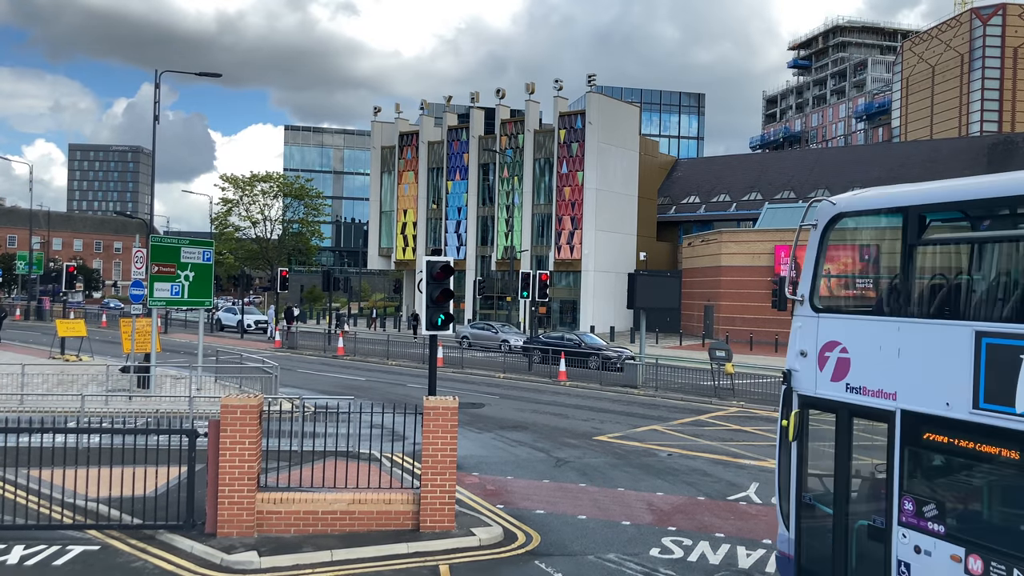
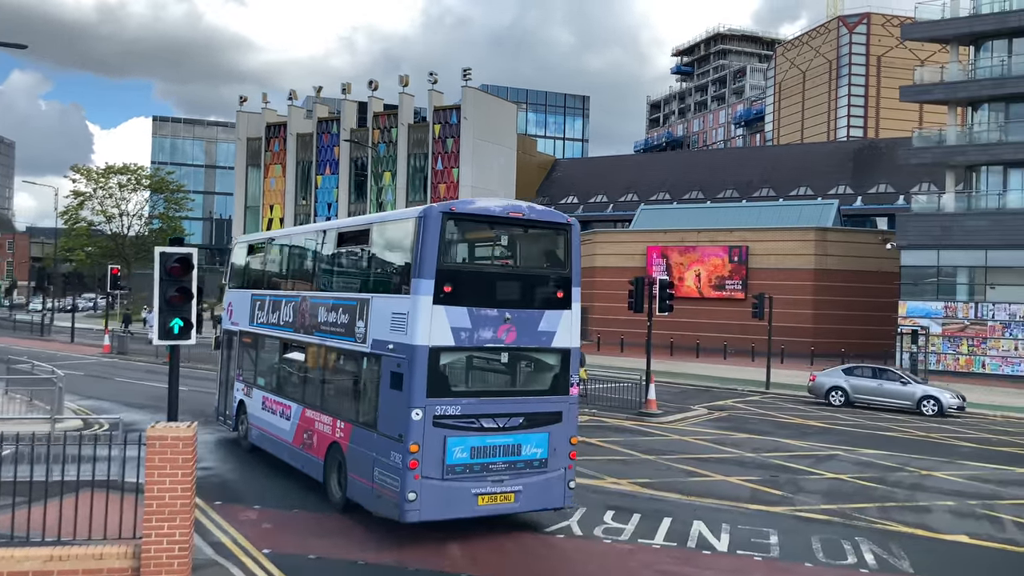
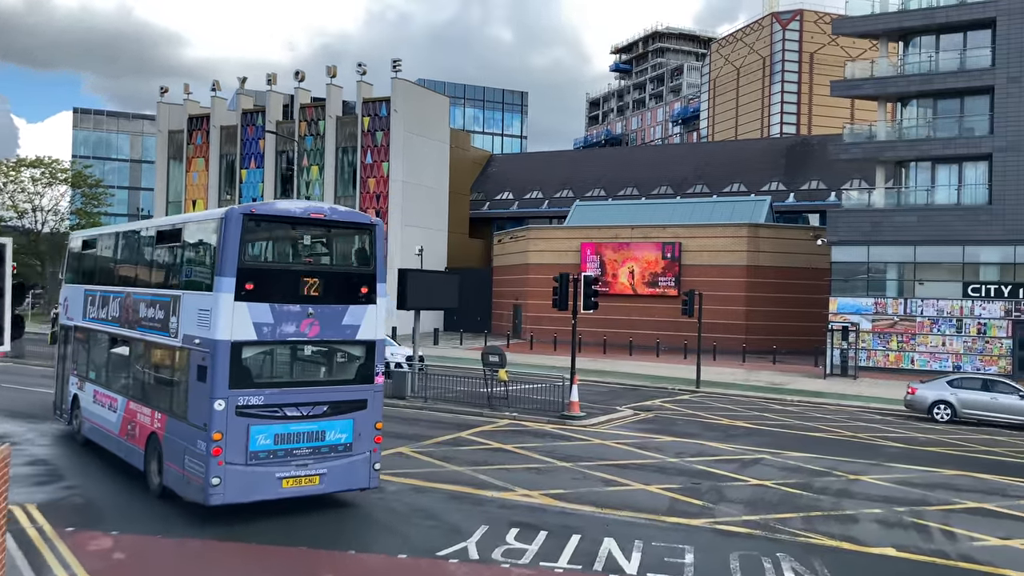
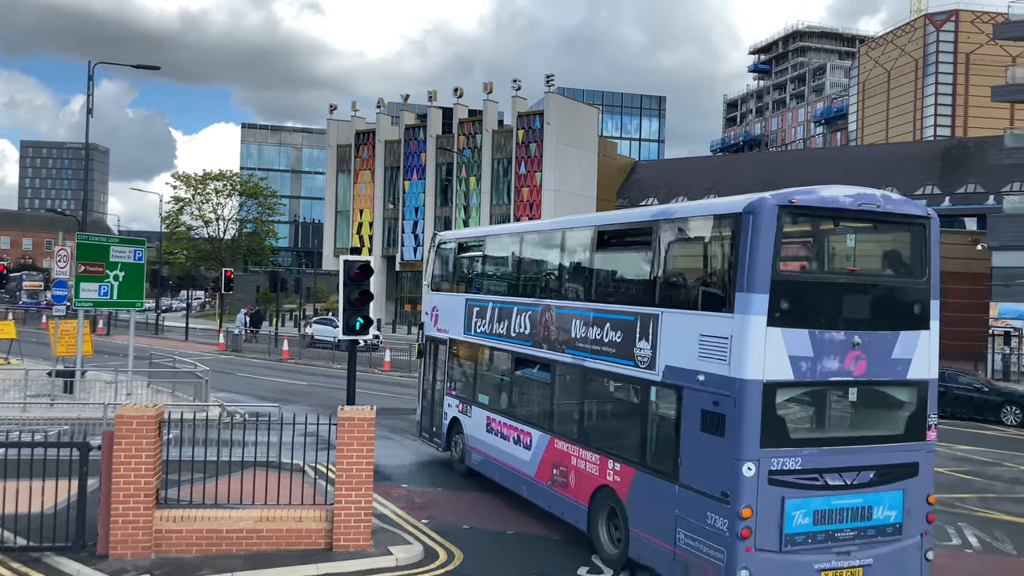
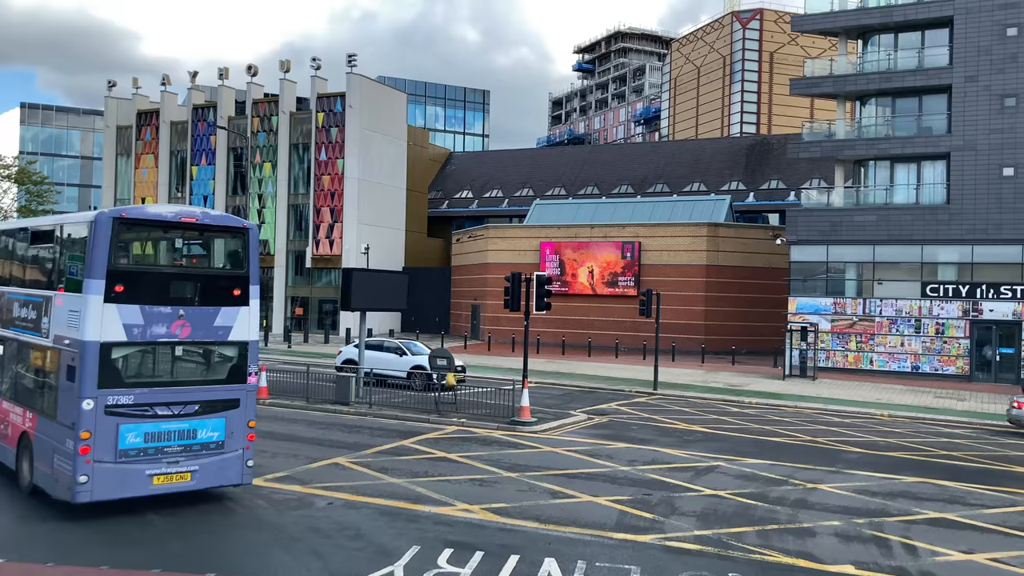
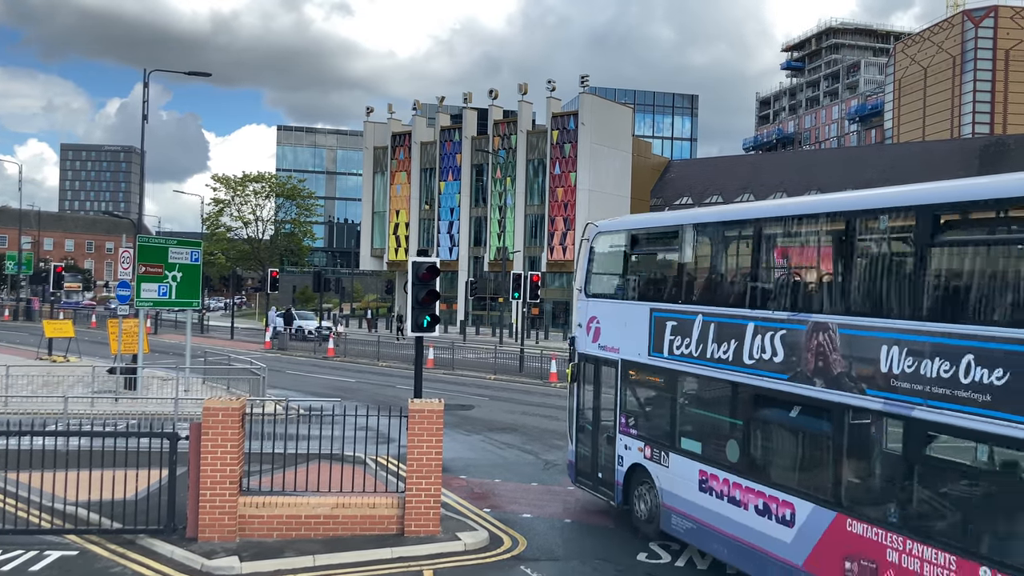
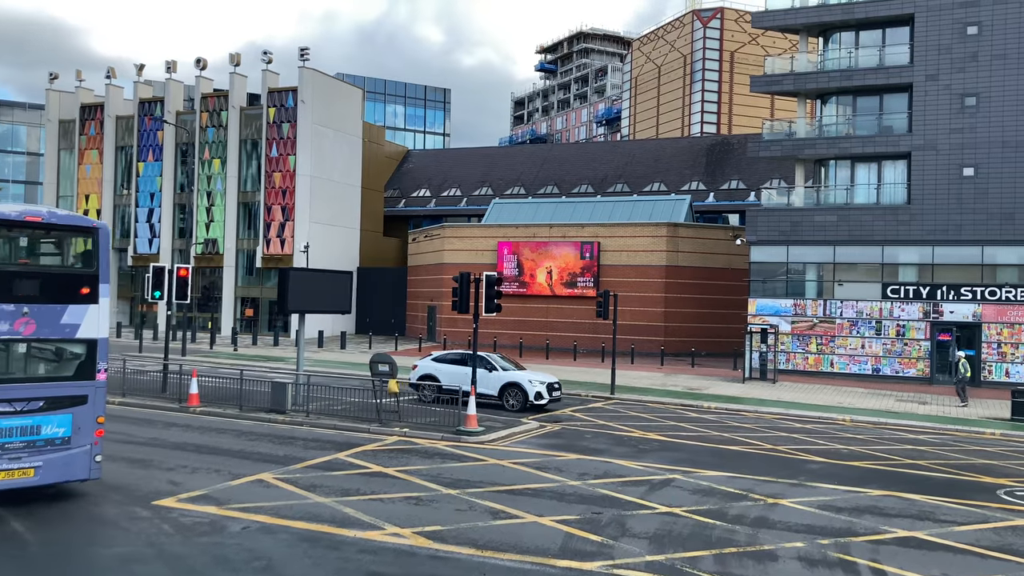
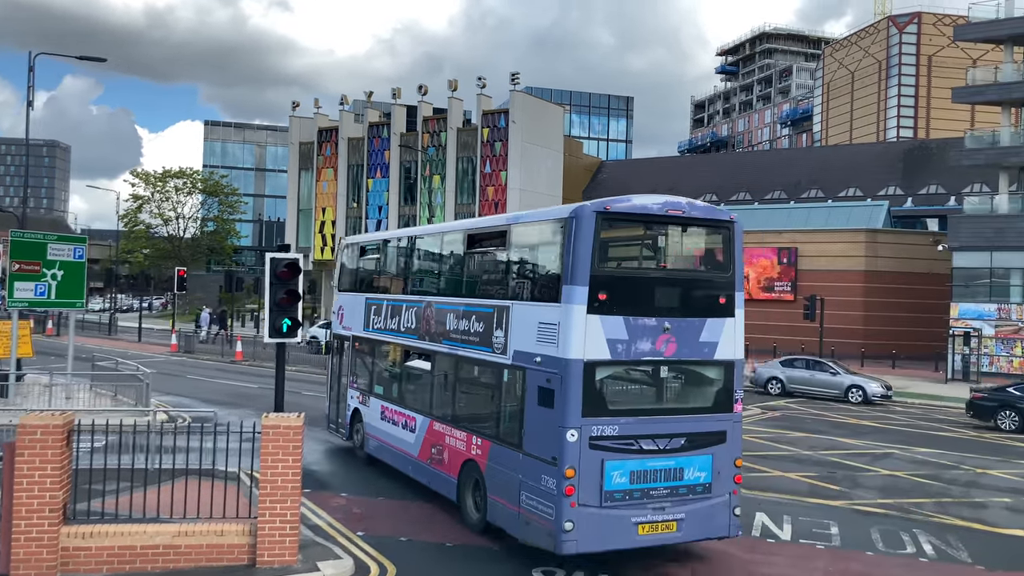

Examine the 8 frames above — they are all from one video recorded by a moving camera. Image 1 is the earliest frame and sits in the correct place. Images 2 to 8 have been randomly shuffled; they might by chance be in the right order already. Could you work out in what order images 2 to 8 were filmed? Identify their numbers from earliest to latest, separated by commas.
6, 4, 8, 2, 3, 5, 7
